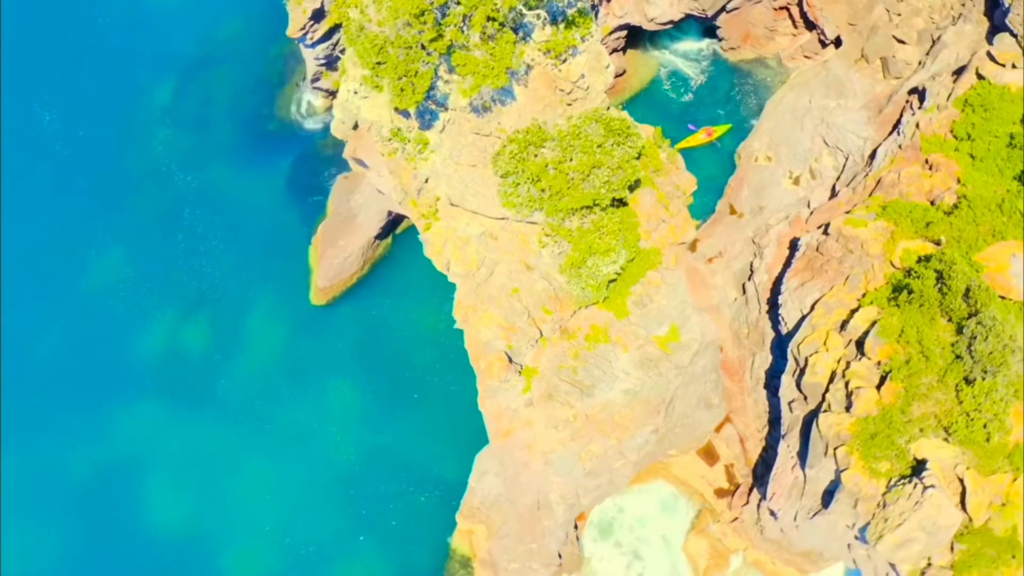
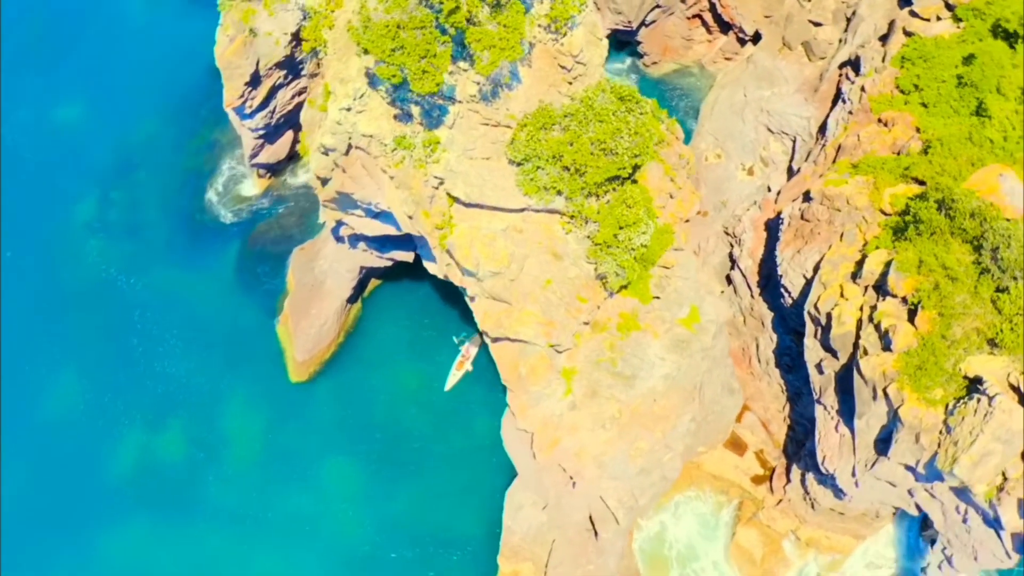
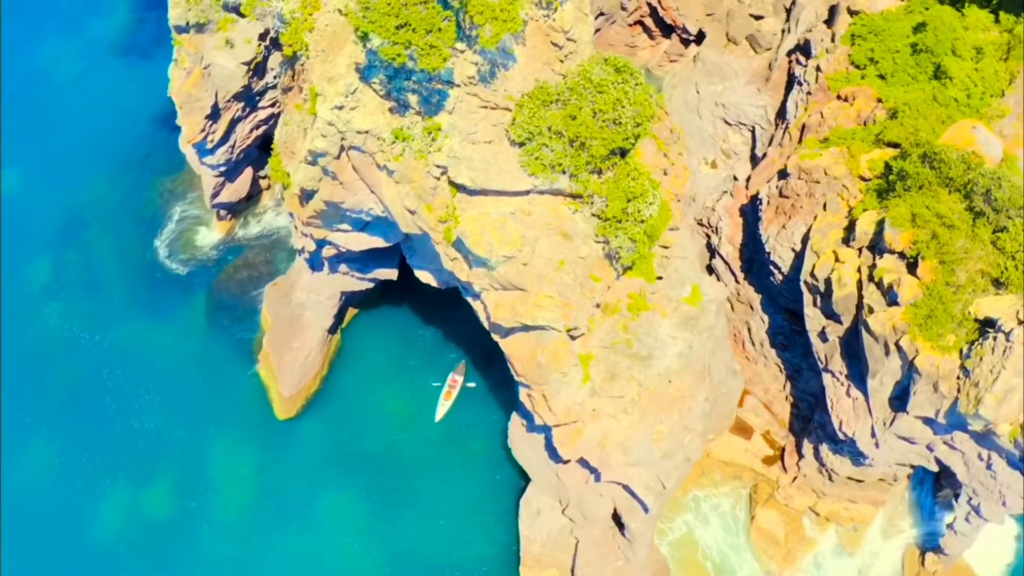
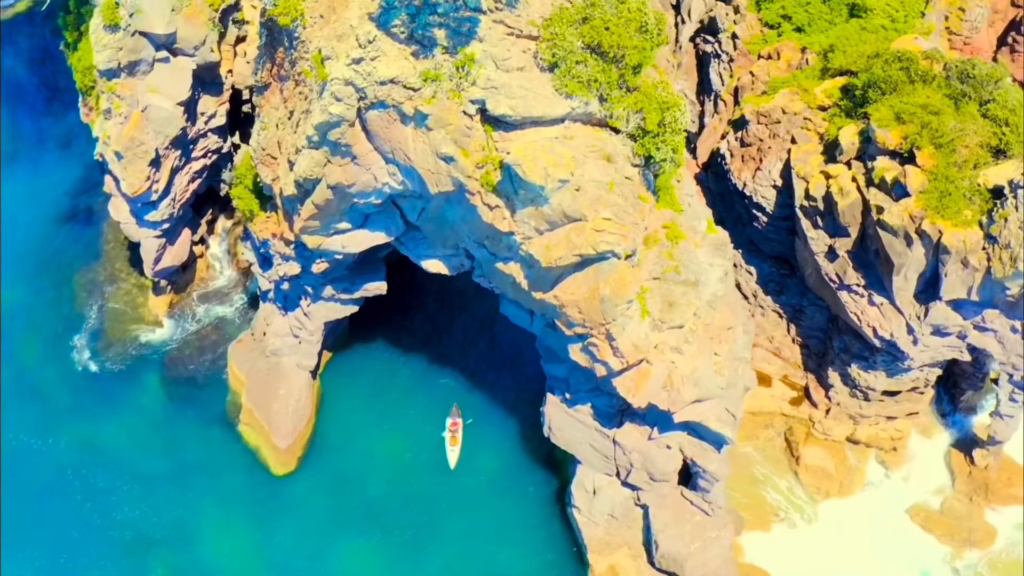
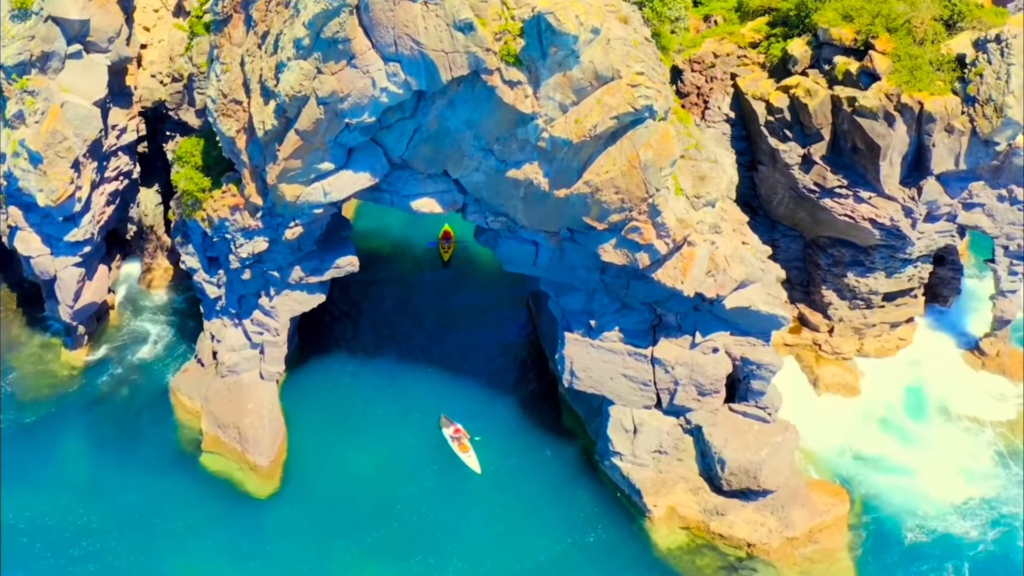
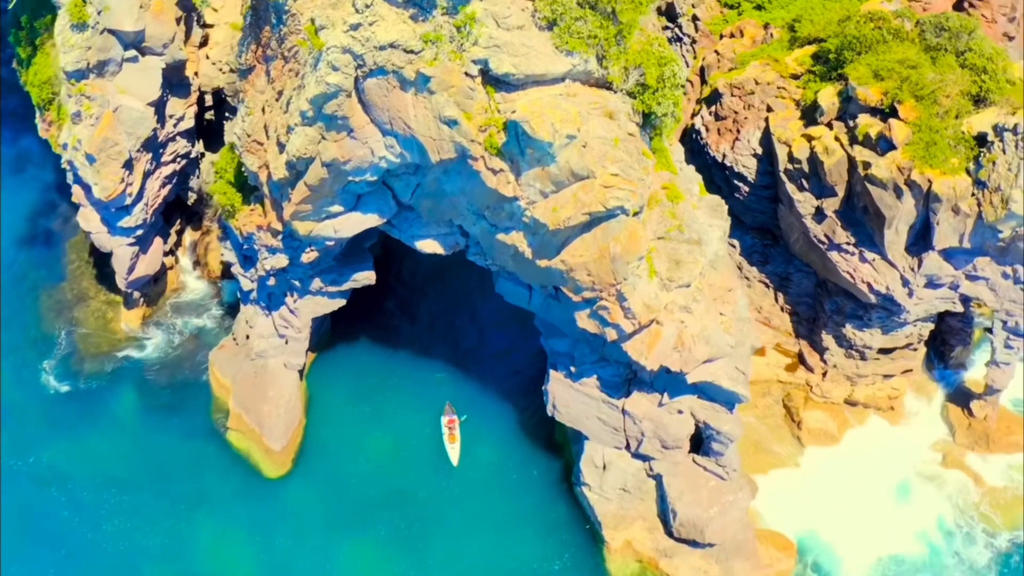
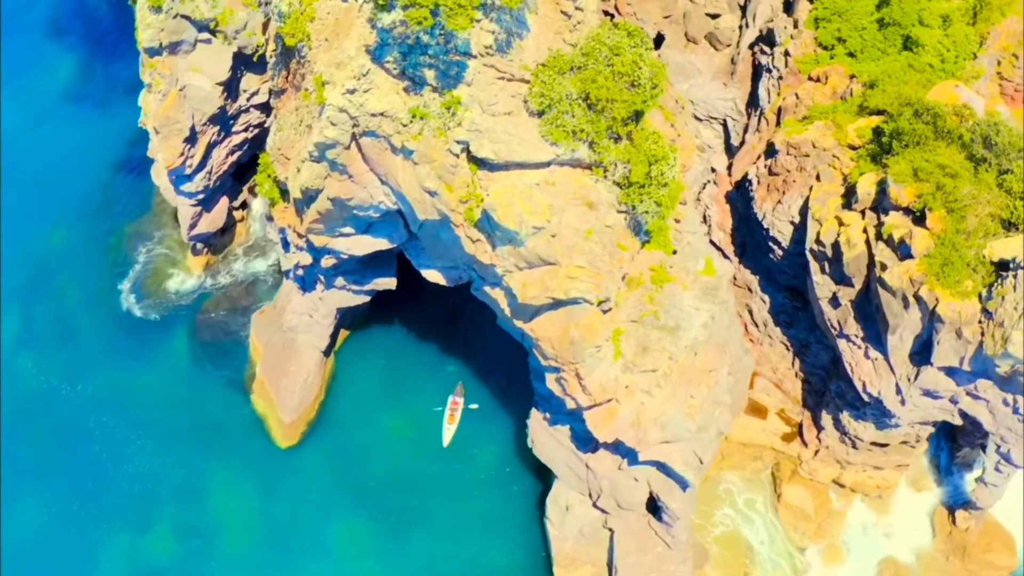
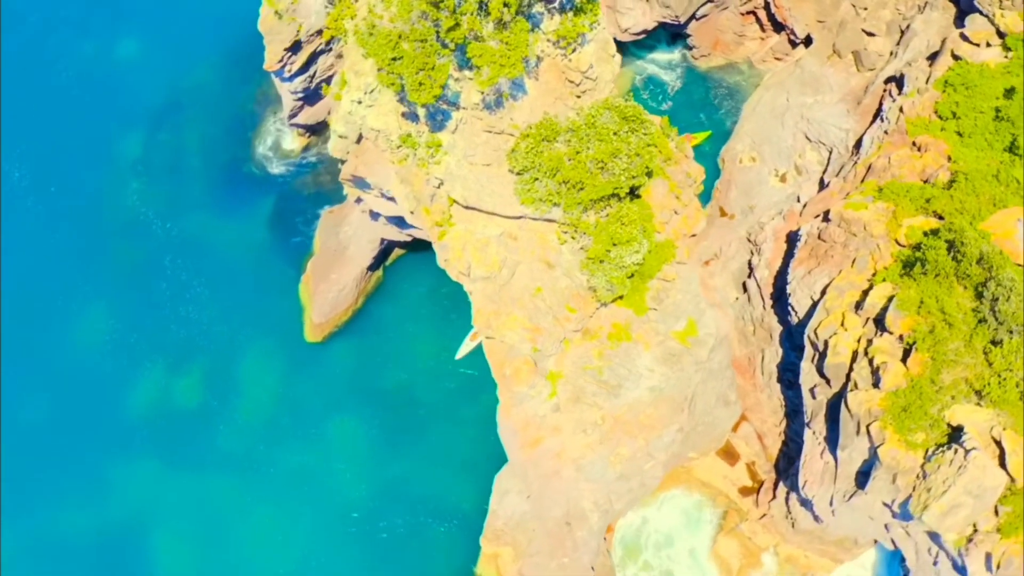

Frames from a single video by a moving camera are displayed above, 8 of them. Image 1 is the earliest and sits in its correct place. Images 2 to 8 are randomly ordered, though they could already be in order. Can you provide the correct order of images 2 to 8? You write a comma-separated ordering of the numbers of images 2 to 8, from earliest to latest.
8, 2, 3, 7, 4, 6, 5
